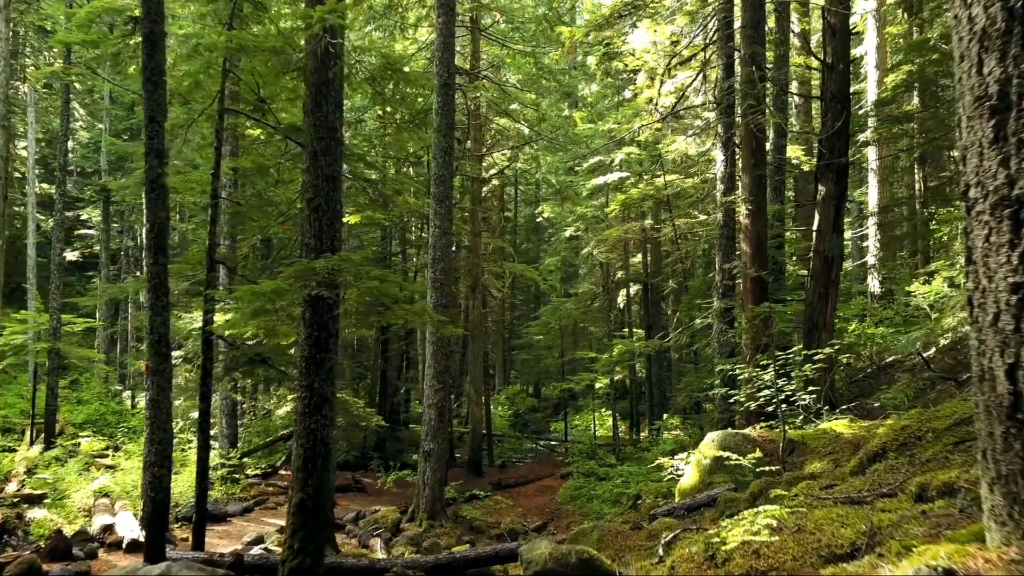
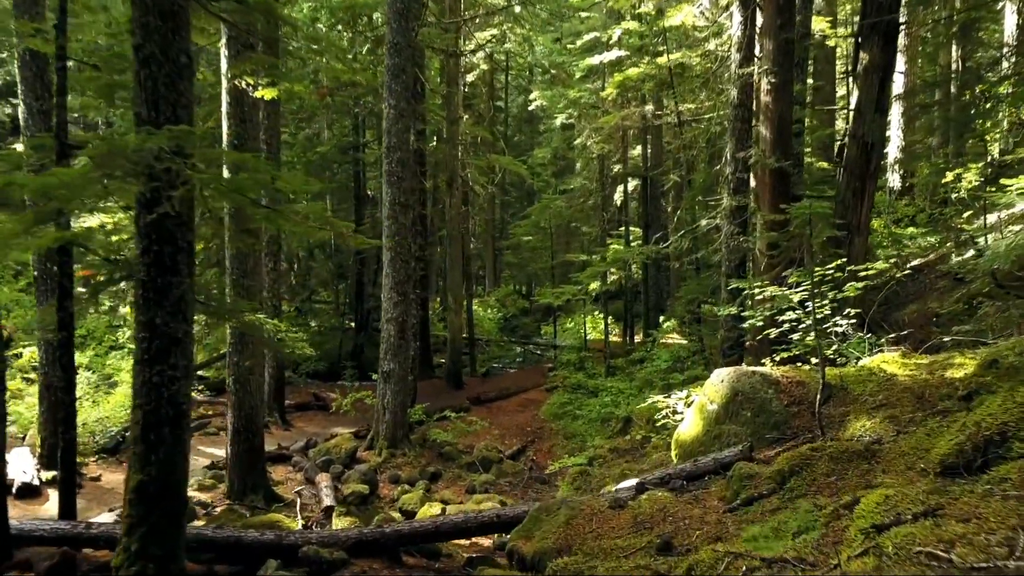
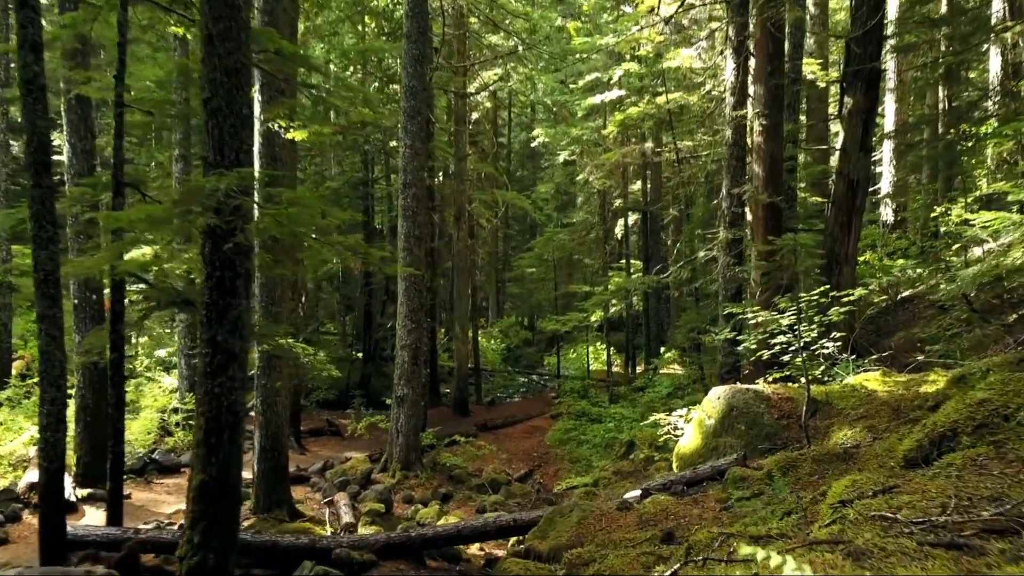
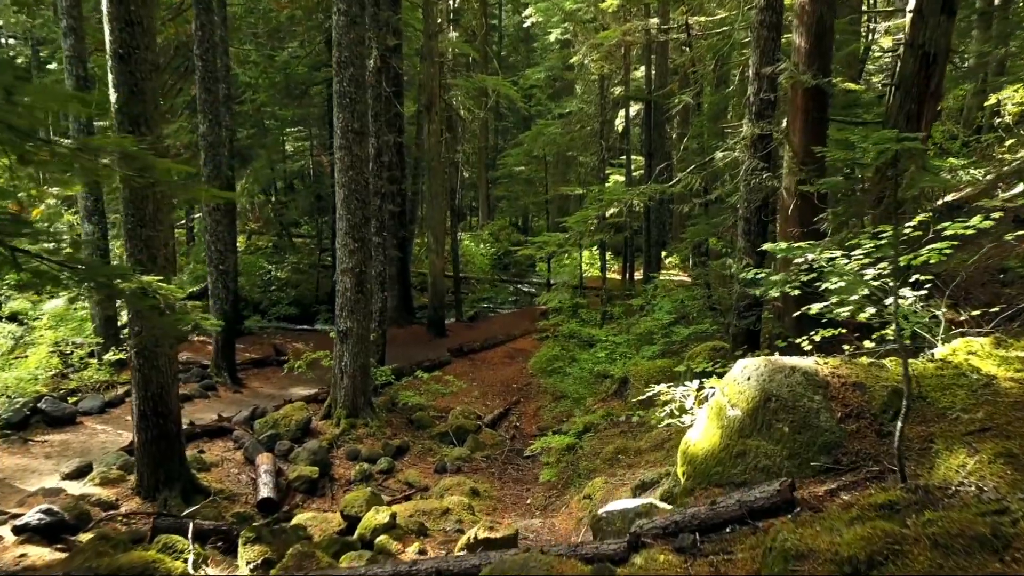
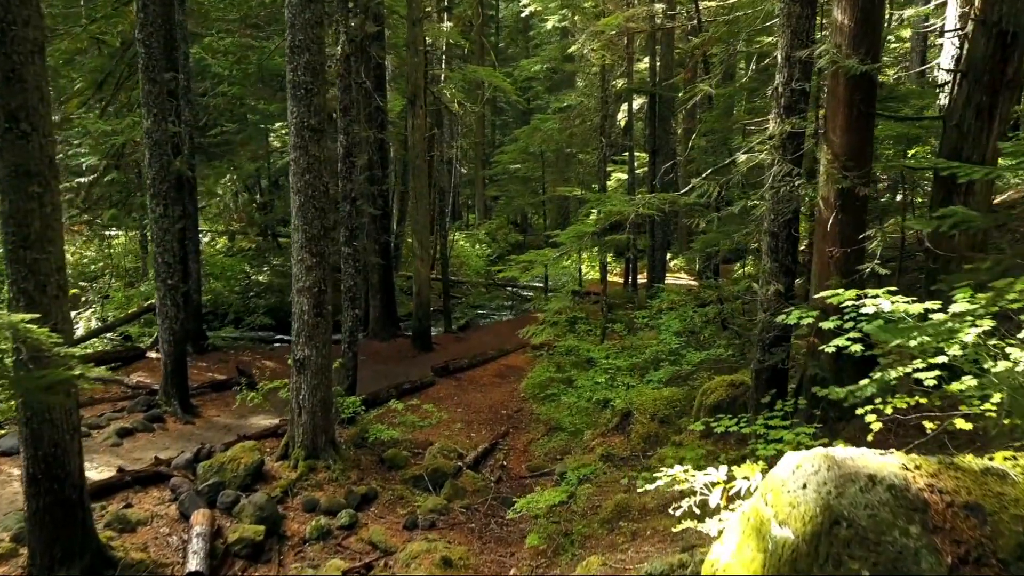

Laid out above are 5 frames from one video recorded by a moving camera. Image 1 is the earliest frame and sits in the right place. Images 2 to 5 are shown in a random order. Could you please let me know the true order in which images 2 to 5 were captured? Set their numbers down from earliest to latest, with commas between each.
3, 2, 4, 5
